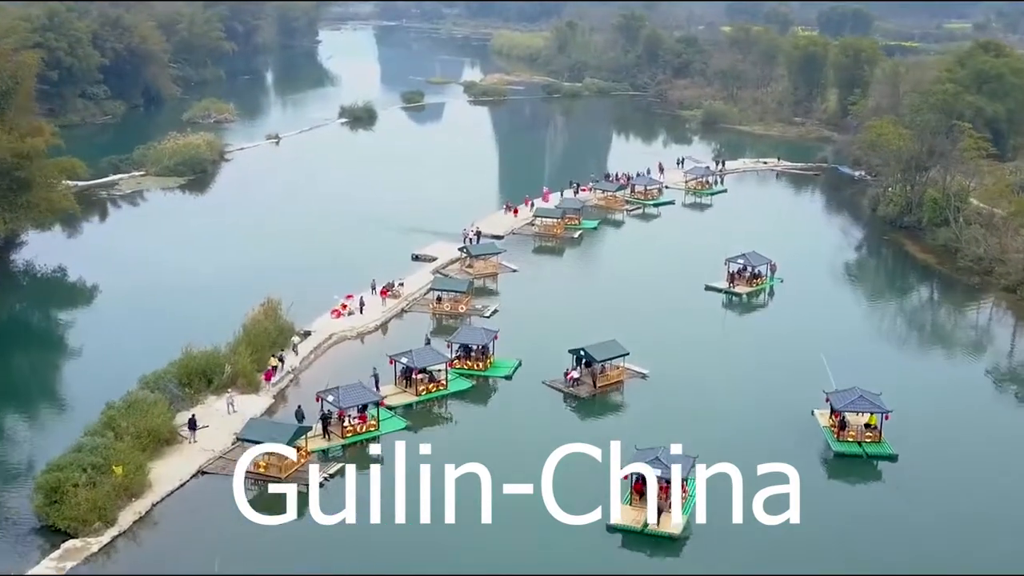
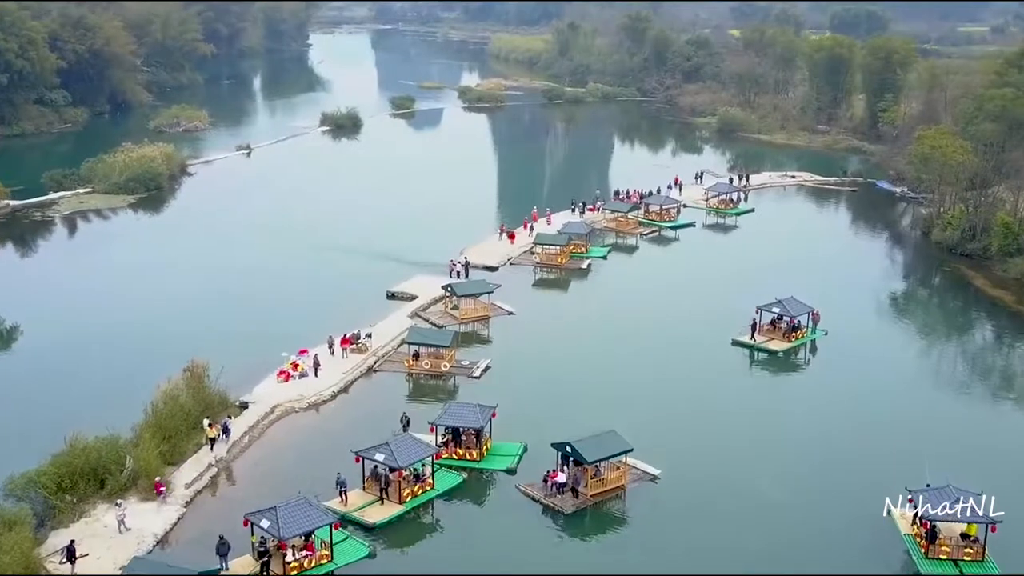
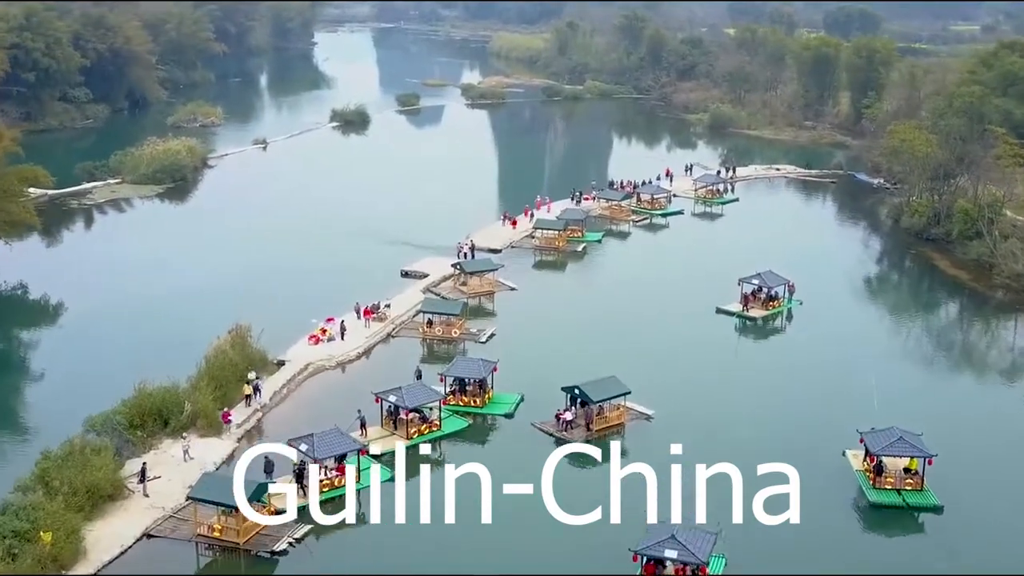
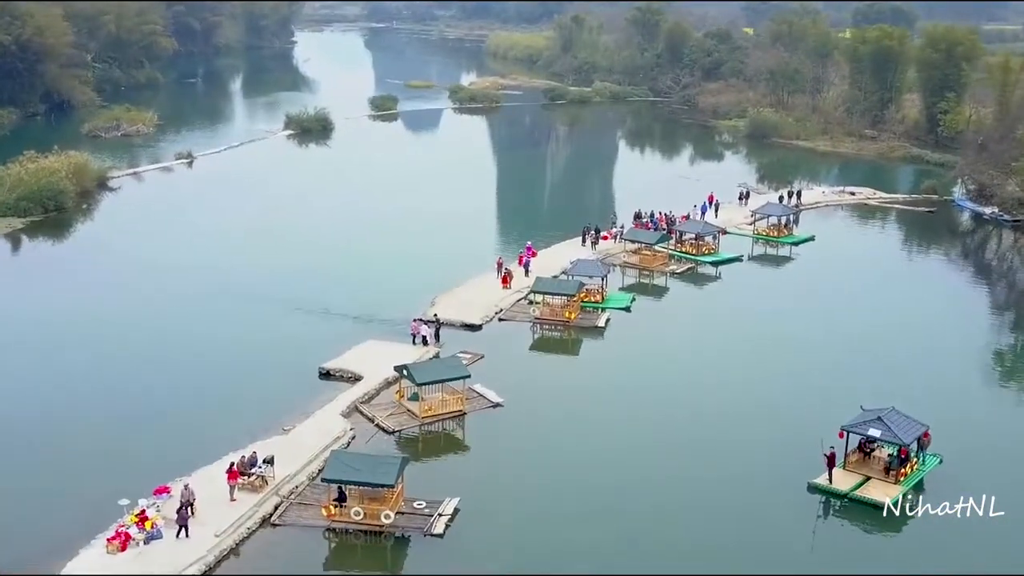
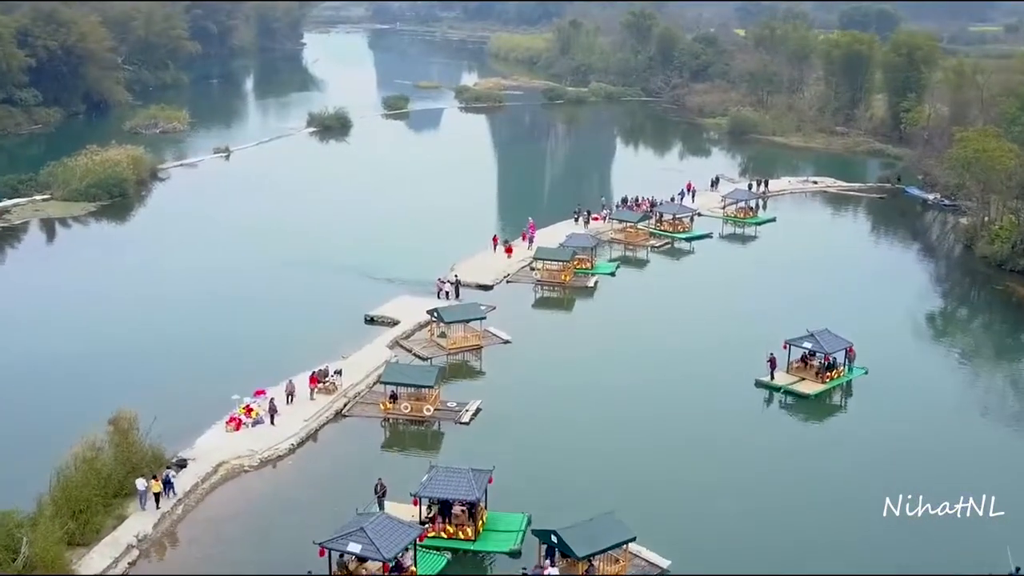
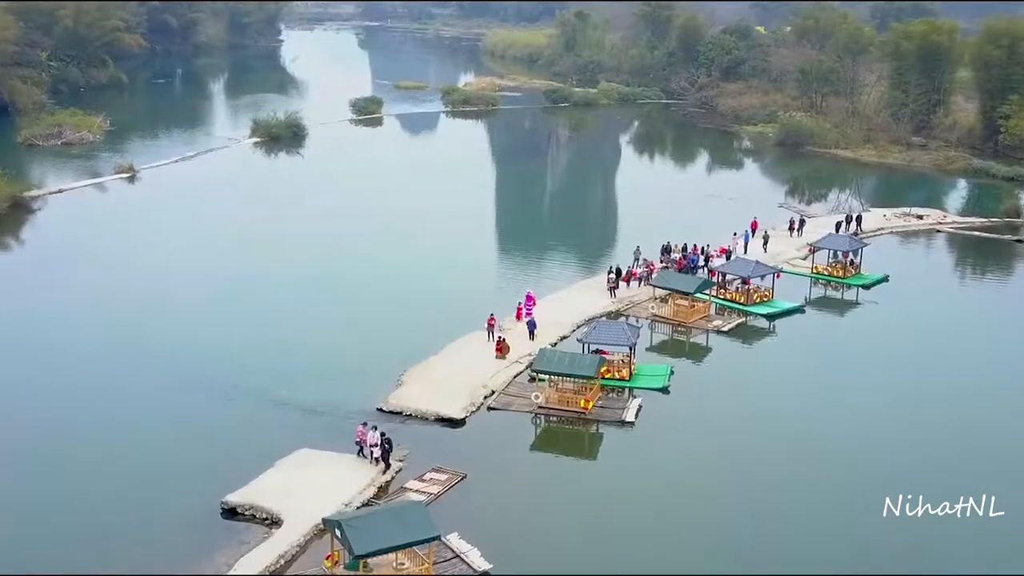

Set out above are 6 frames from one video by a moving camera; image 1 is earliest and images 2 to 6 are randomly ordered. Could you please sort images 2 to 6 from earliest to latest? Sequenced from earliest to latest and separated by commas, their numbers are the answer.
3, 2, 5, 4, 6
